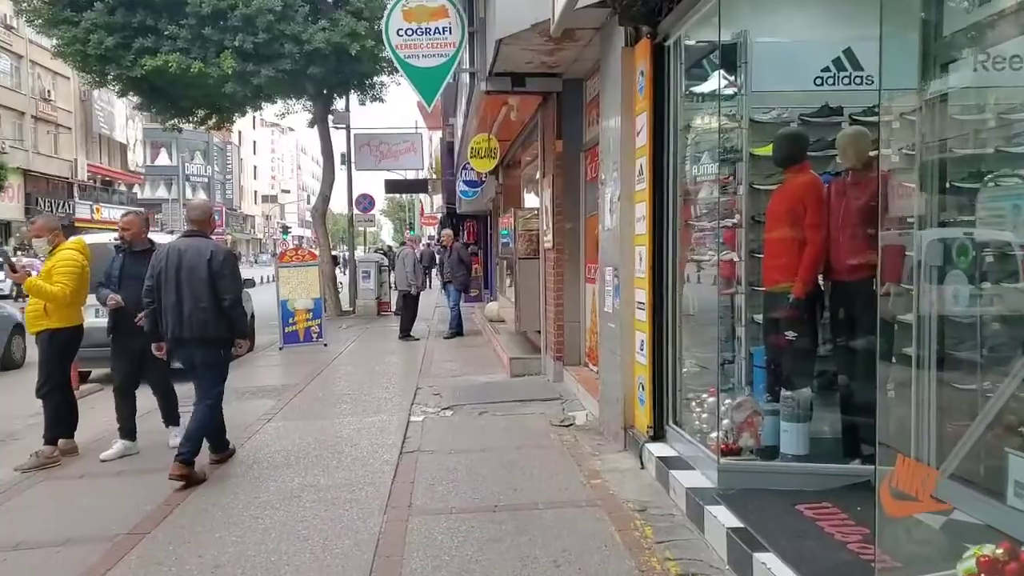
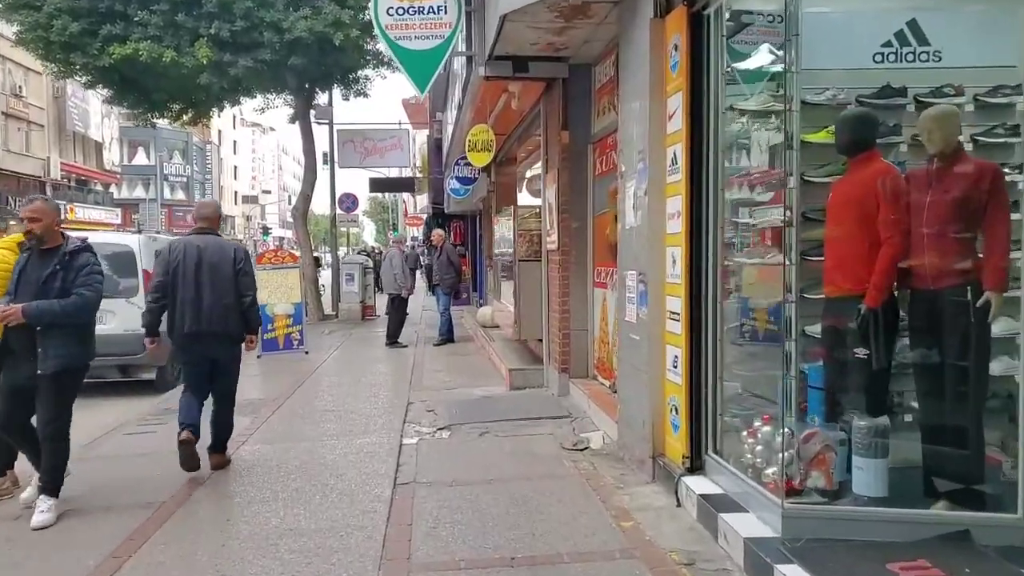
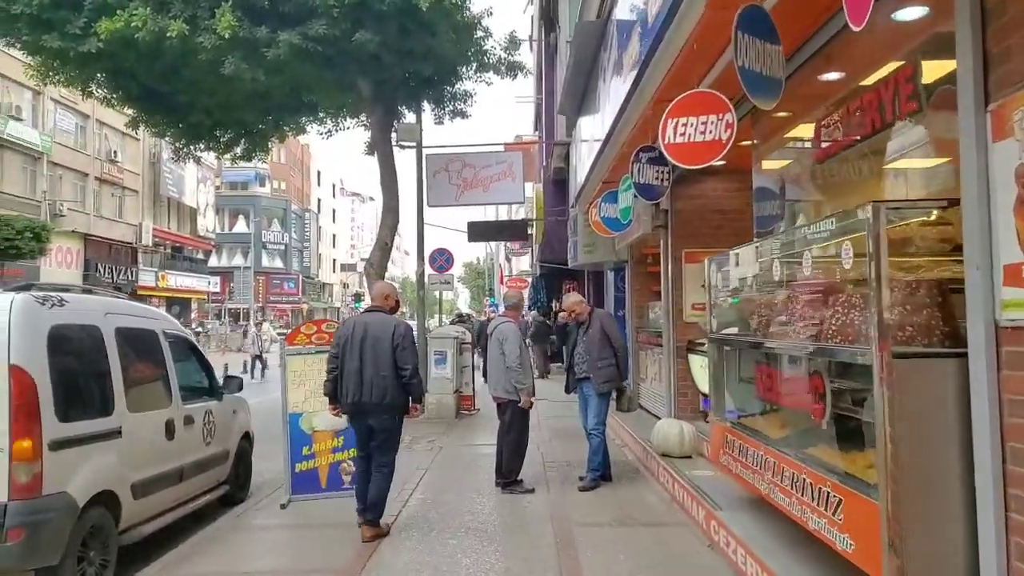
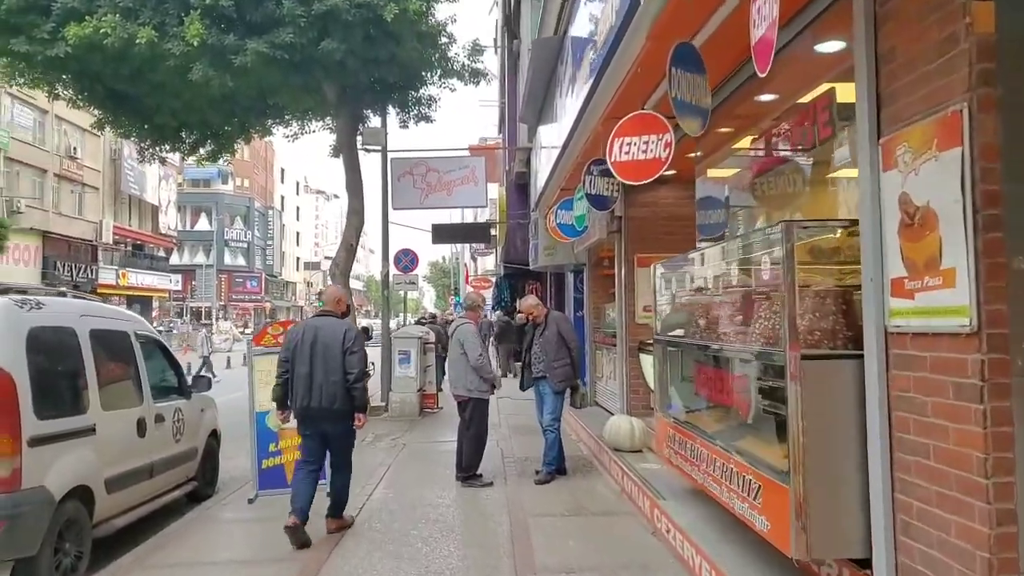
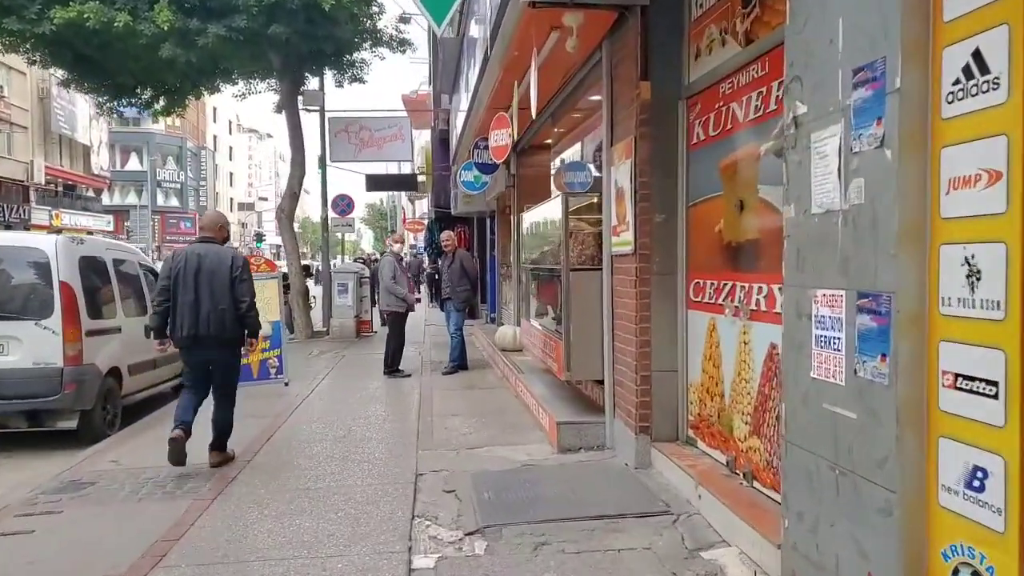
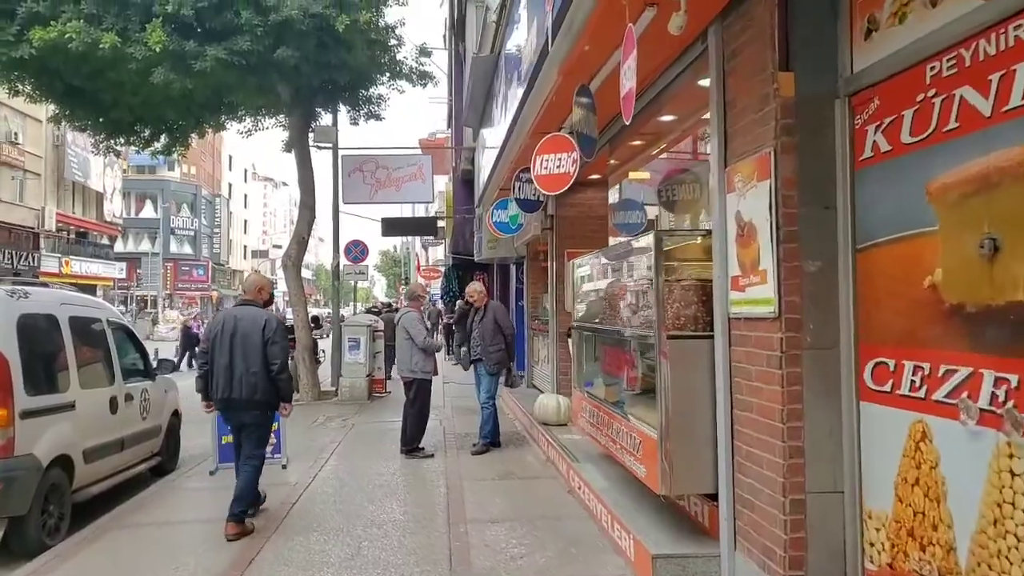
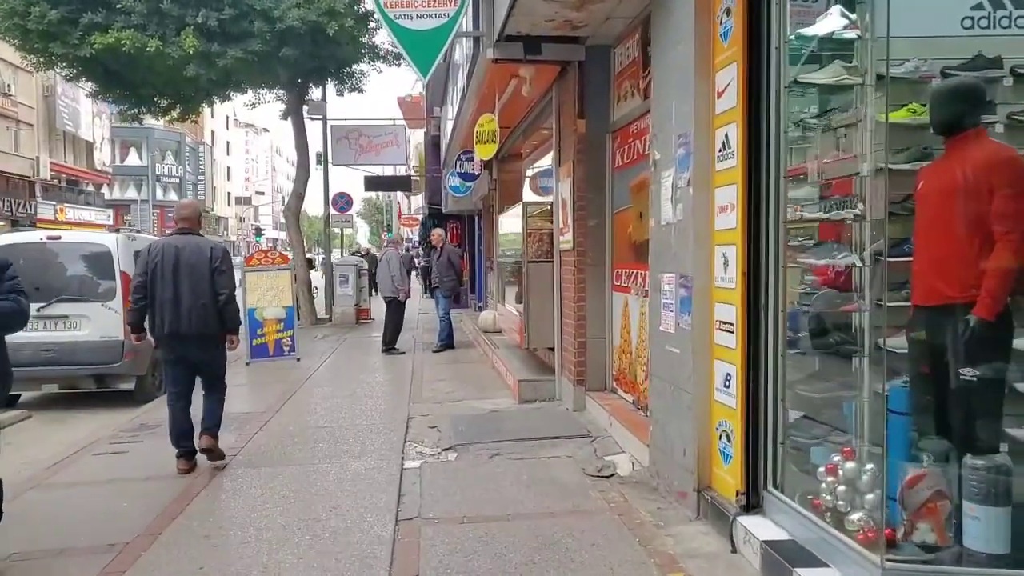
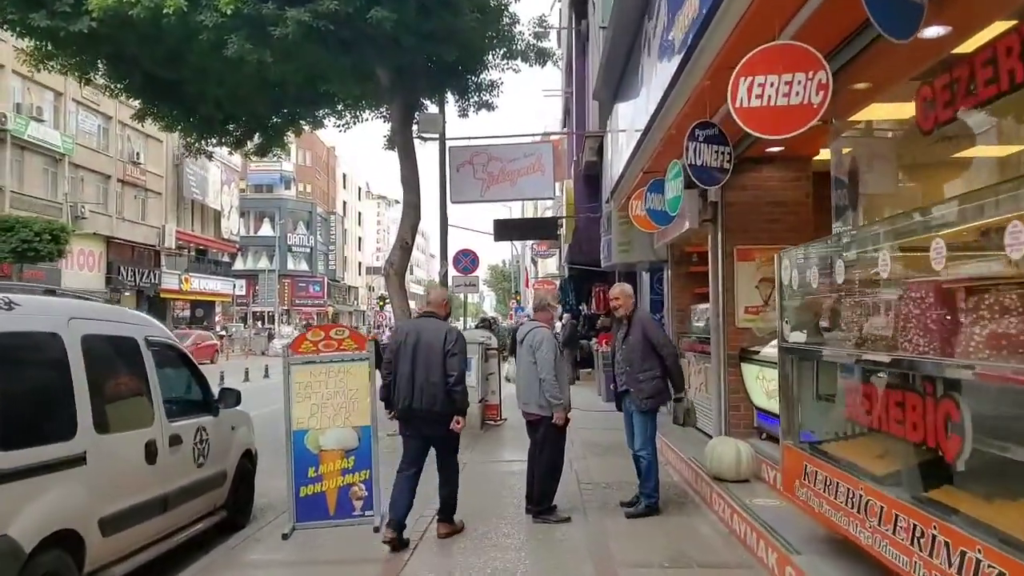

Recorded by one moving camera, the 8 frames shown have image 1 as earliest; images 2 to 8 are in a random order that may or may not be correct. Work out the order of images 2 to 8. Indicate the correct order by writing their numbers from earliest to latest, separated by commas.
2, 7, 5, 6, 4, 3, 8
